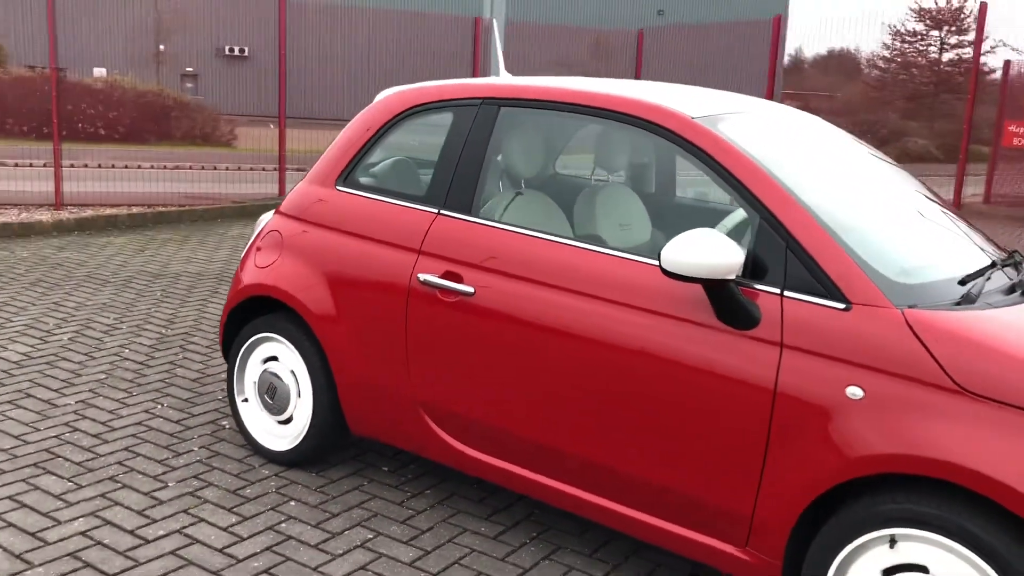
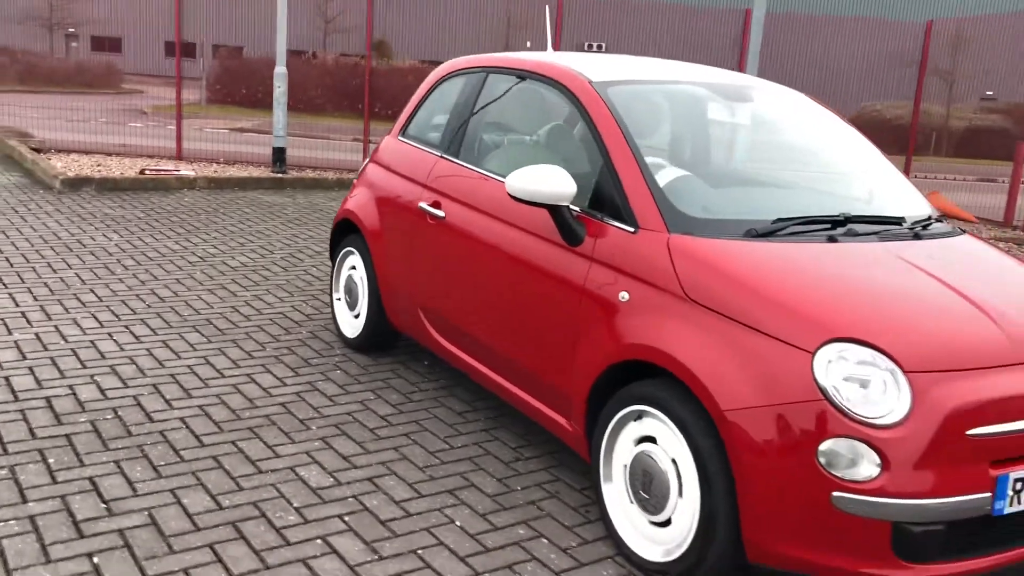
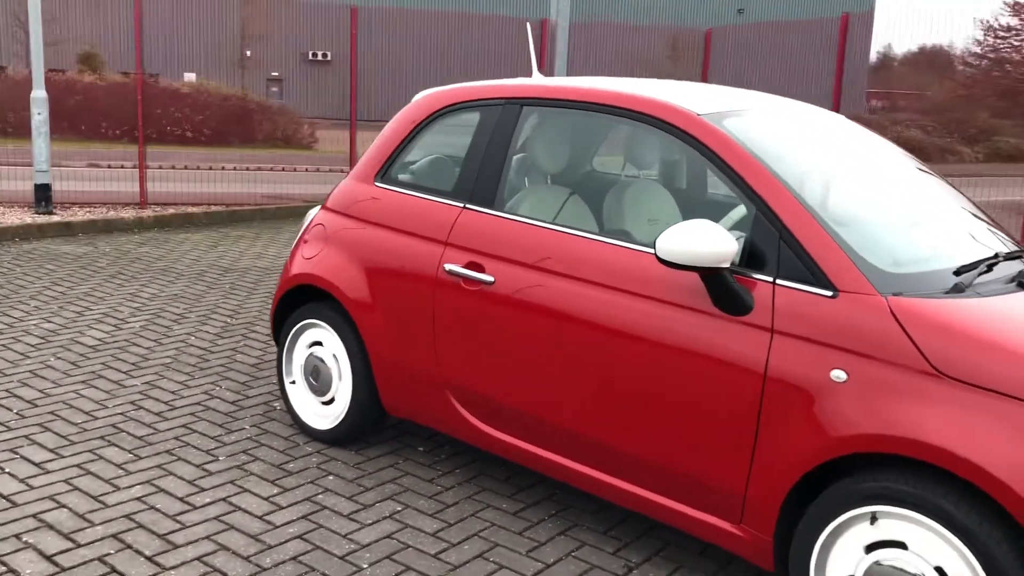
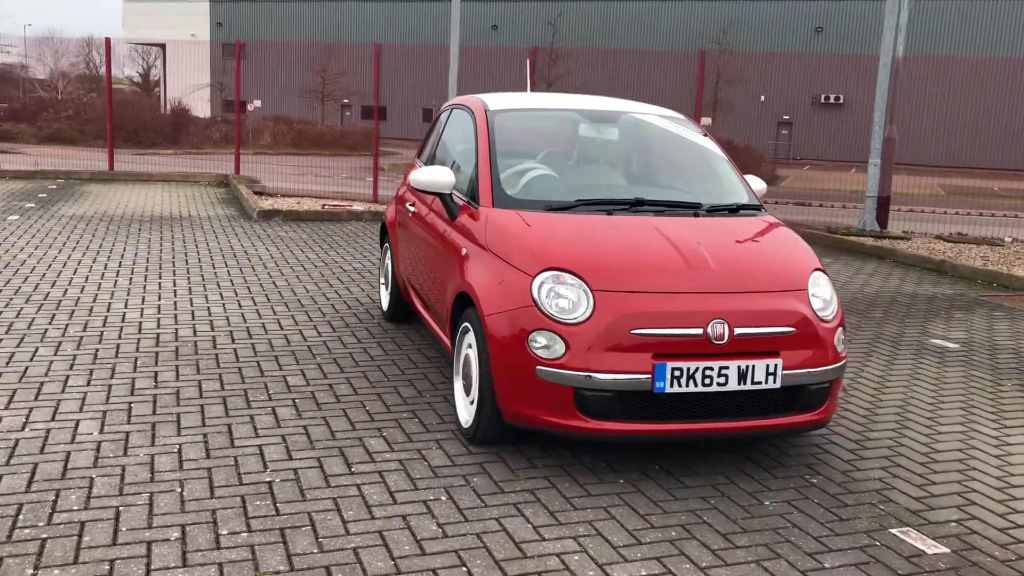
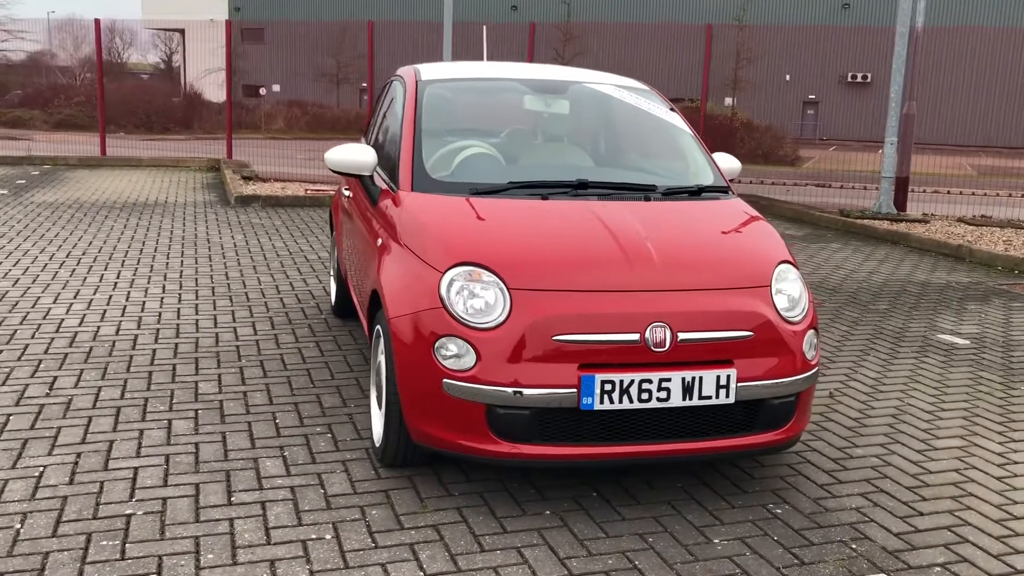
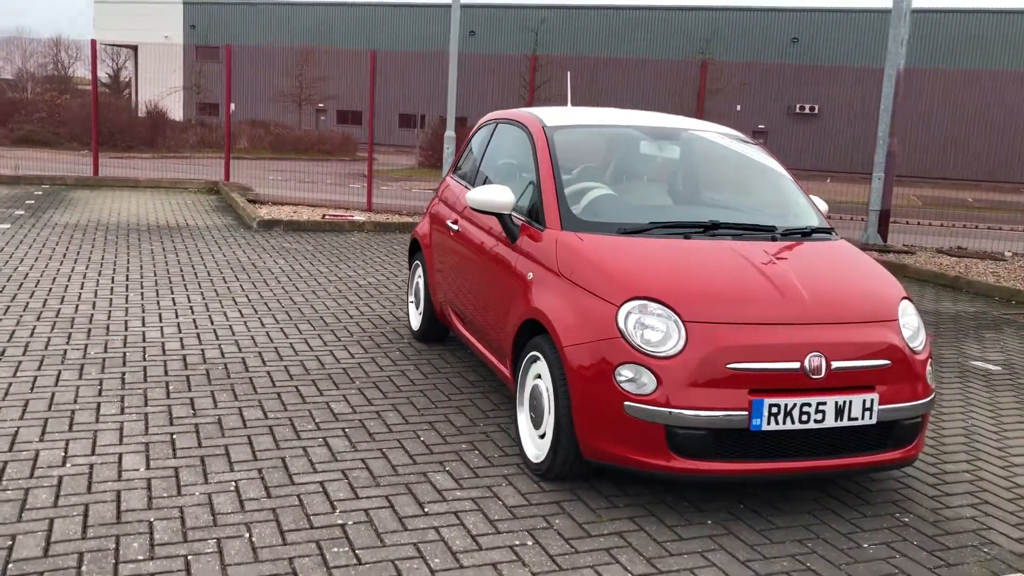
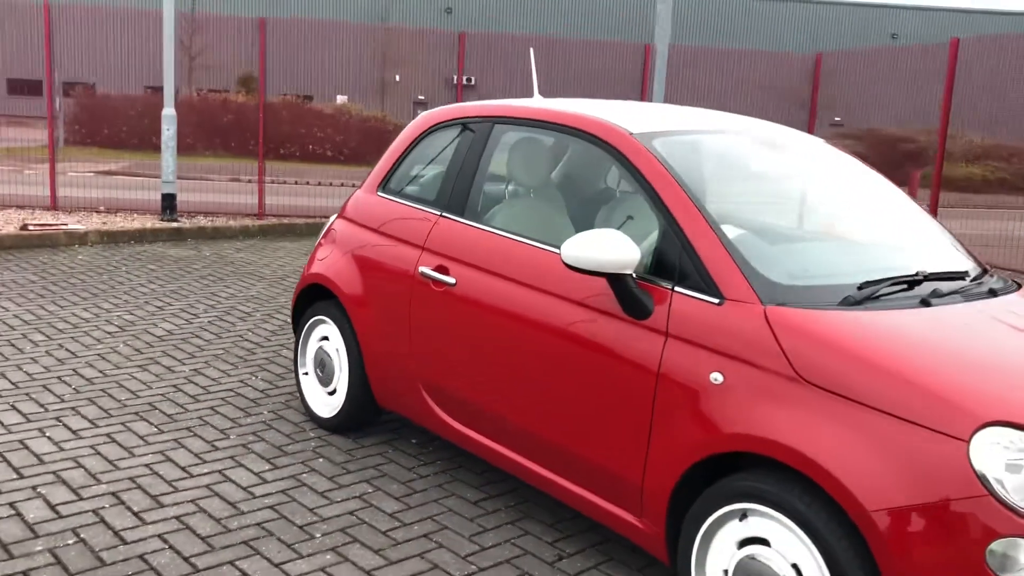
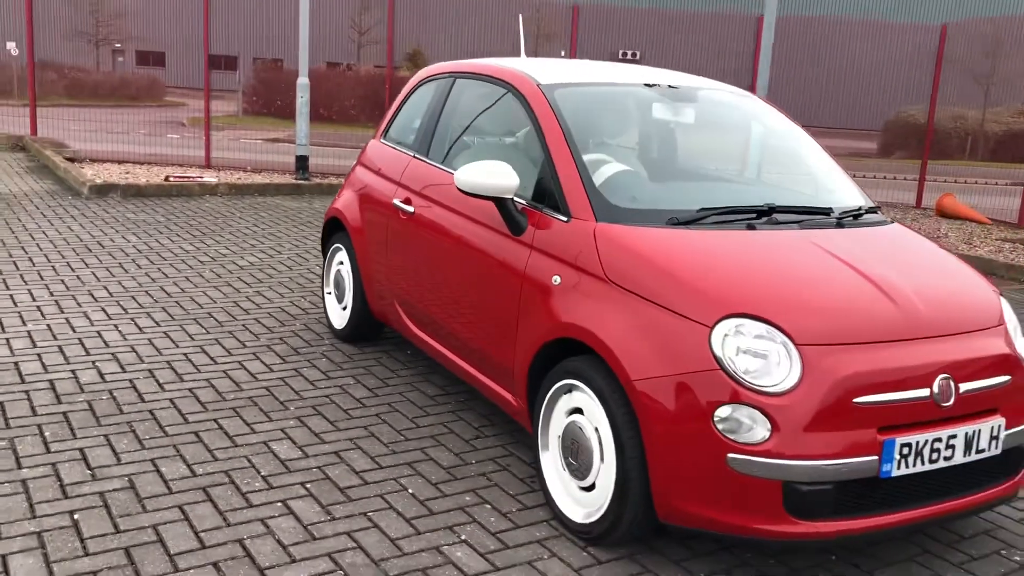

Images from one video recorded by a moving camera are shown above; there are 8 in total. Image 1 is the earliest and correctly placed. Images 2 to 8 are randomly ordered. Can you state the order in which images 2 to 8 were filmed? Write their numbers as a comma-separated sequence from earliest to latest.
3, 7, 2, 8, 6, 4, 5
